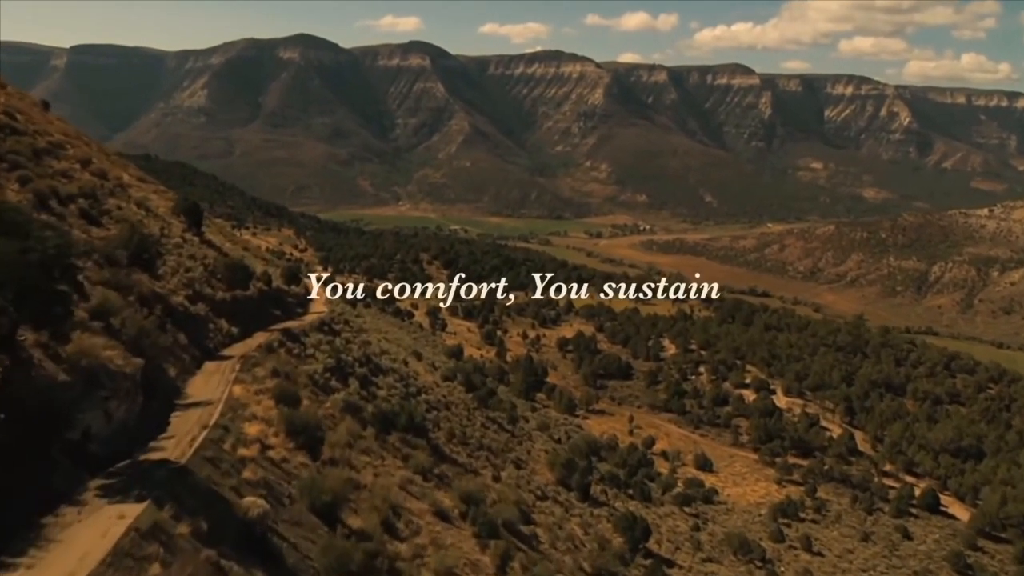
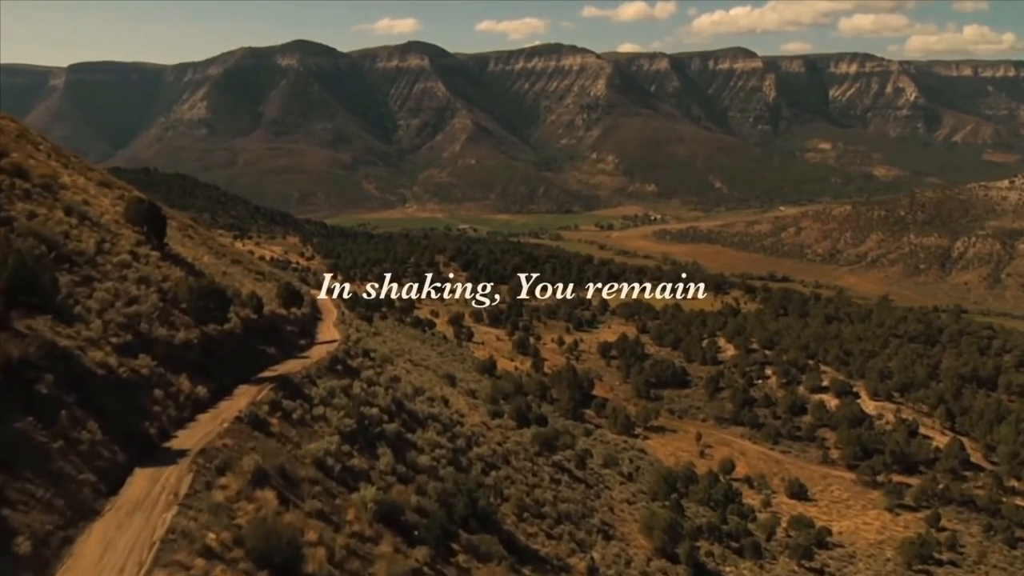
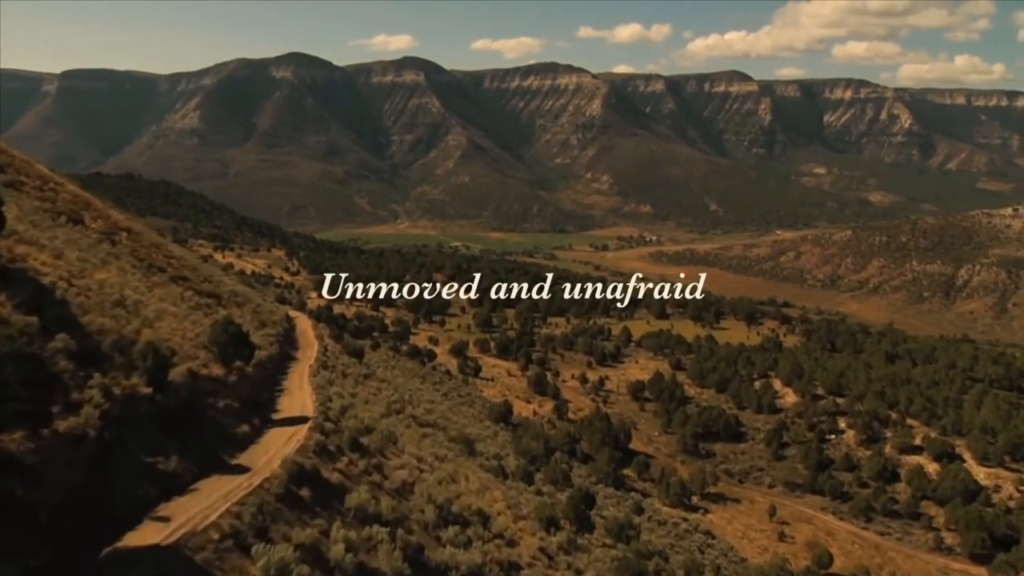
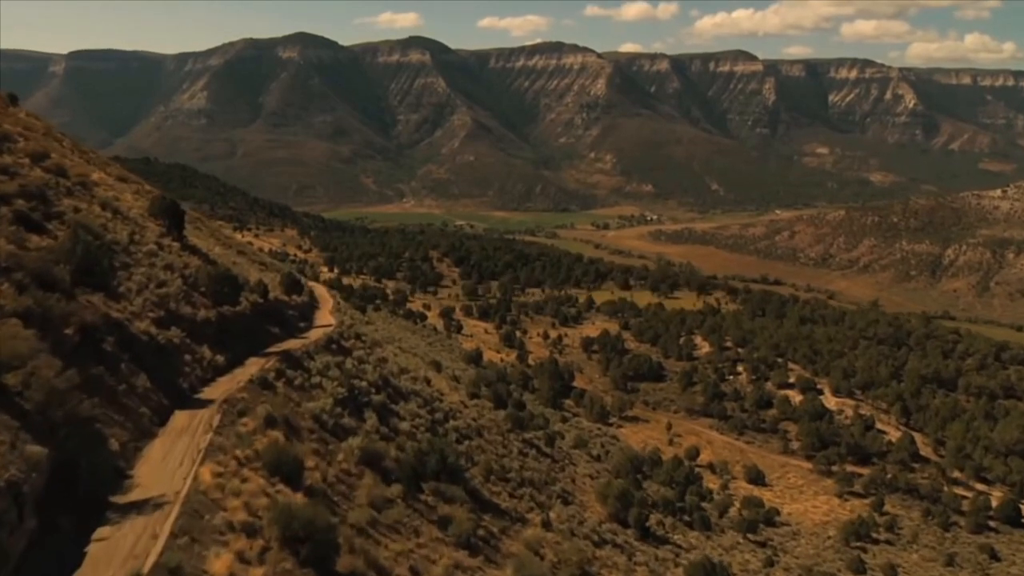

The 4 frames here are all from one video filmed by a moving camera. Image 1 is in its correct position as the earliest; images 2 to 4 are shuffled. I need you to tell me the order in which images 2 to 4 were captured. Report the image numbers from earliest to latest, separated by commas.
4, 2, 3
